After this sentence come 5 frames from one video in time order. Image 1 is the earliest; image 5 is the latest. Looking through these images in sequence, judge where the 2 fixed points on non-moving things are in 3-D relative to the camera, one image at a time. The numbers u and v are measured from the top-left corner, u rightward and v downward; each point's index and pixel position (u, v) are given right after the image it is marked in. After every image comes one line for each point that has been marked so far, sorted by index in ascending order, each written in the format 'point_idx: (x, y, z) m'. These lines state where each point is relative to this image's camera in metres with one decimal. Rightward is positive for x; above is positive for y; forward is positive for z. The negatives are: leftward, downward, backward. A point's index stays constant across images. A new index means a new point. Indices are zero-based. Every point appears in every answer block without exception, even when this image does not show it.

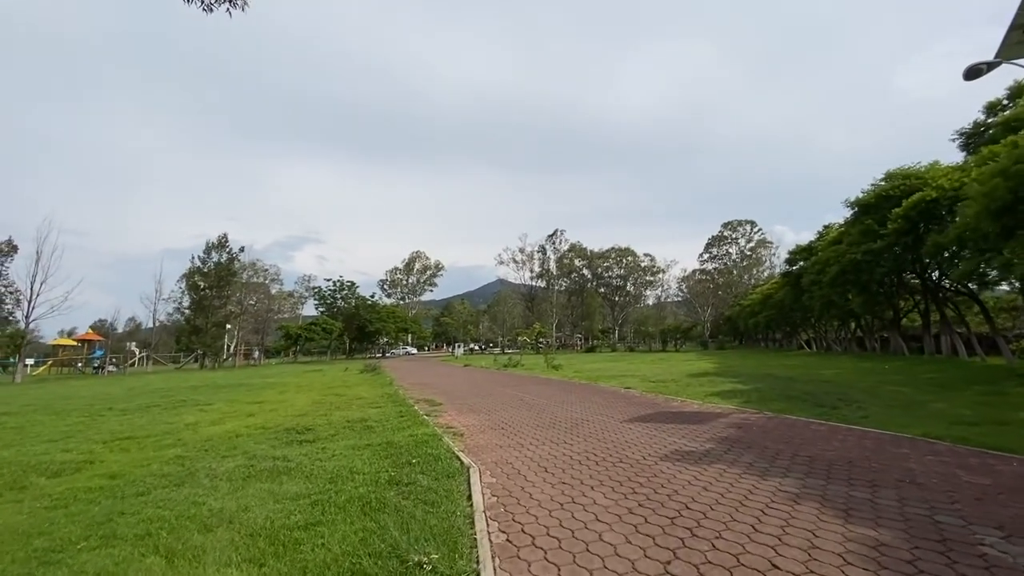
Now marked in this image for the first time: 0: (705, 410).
0: (+3.6, -2.3, +10.4) m
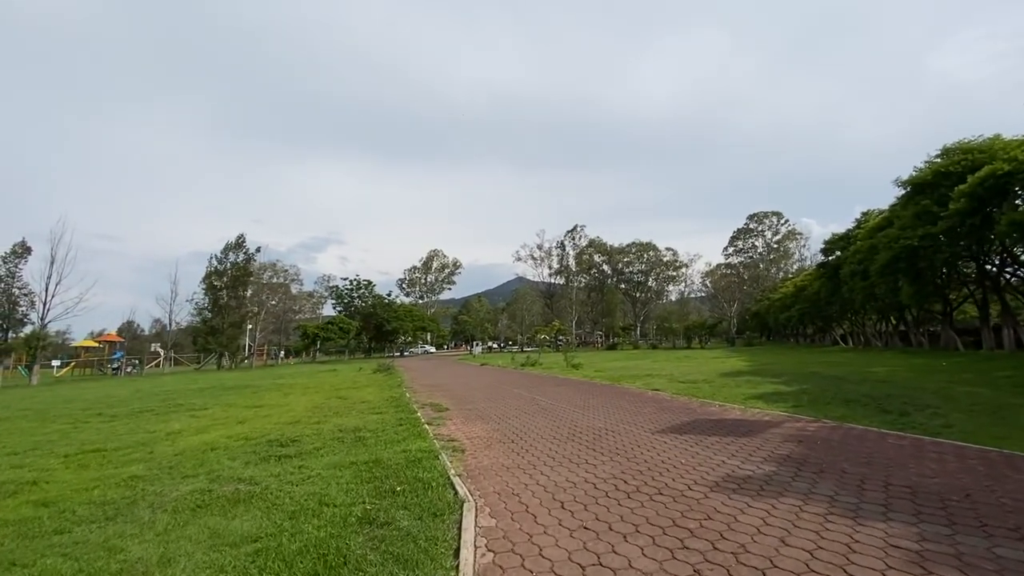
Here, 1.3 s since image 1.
0: (+3.8, -2.1, +9.0) m
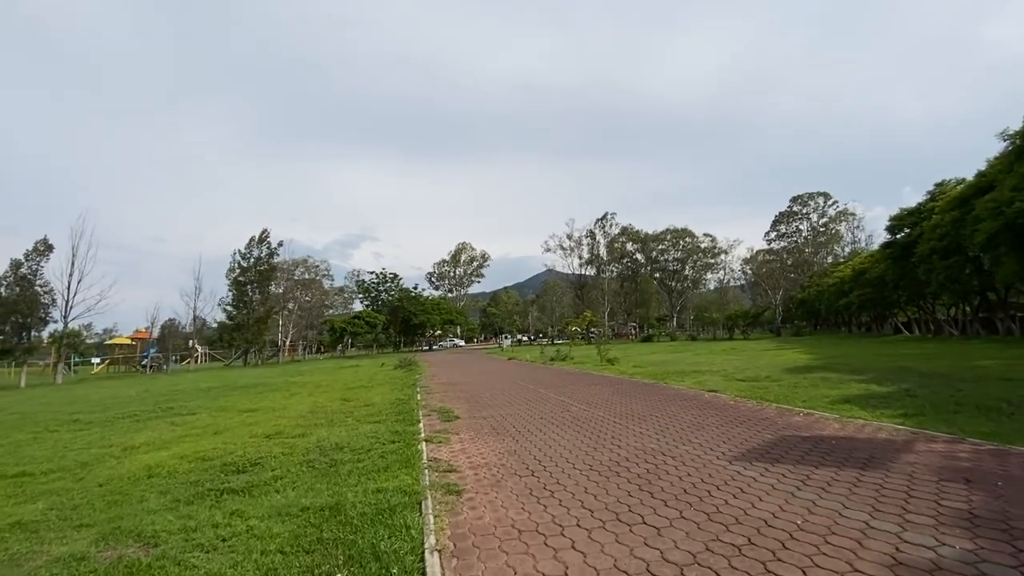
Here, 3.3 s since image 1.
0: (+4.1, -1.7, +6.6) m
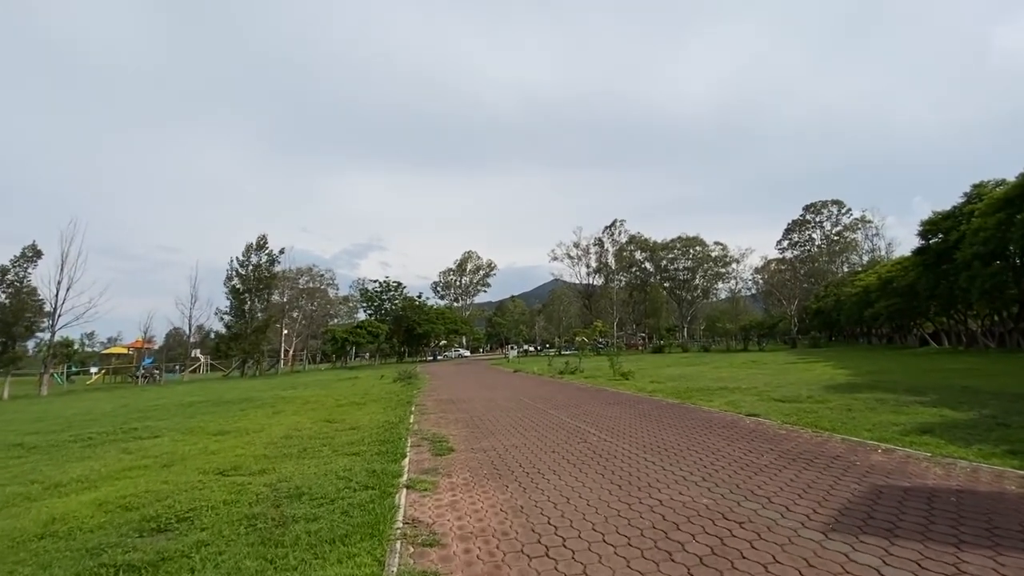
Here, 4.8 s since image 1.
0: (+4.1, -1.8, +4.9) m
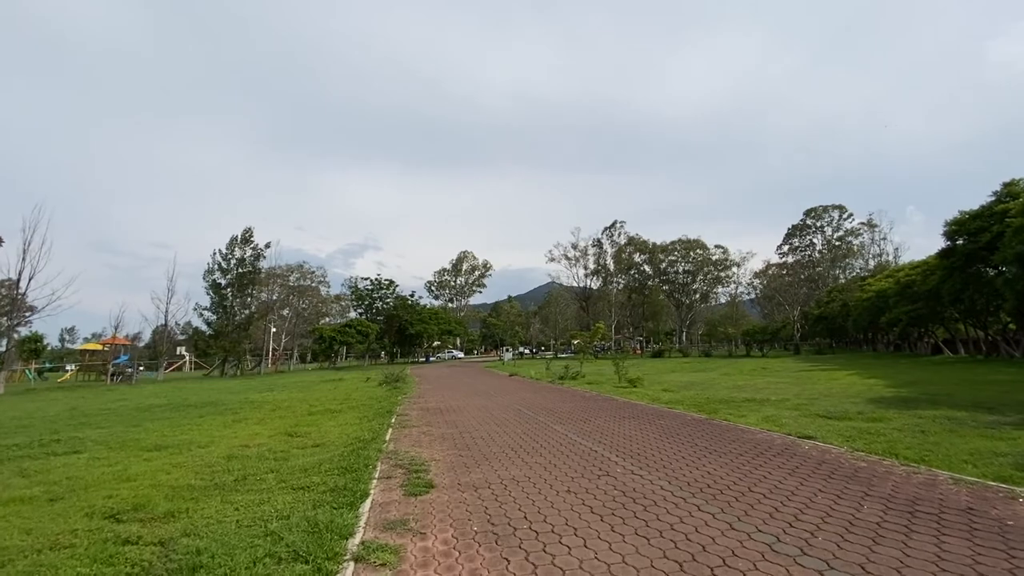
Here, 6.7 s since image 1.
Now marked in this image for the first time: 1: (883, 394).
0: (+4.2, -1.6, +3.0) m
1: (+8.4, -2.4, +12.7) m
